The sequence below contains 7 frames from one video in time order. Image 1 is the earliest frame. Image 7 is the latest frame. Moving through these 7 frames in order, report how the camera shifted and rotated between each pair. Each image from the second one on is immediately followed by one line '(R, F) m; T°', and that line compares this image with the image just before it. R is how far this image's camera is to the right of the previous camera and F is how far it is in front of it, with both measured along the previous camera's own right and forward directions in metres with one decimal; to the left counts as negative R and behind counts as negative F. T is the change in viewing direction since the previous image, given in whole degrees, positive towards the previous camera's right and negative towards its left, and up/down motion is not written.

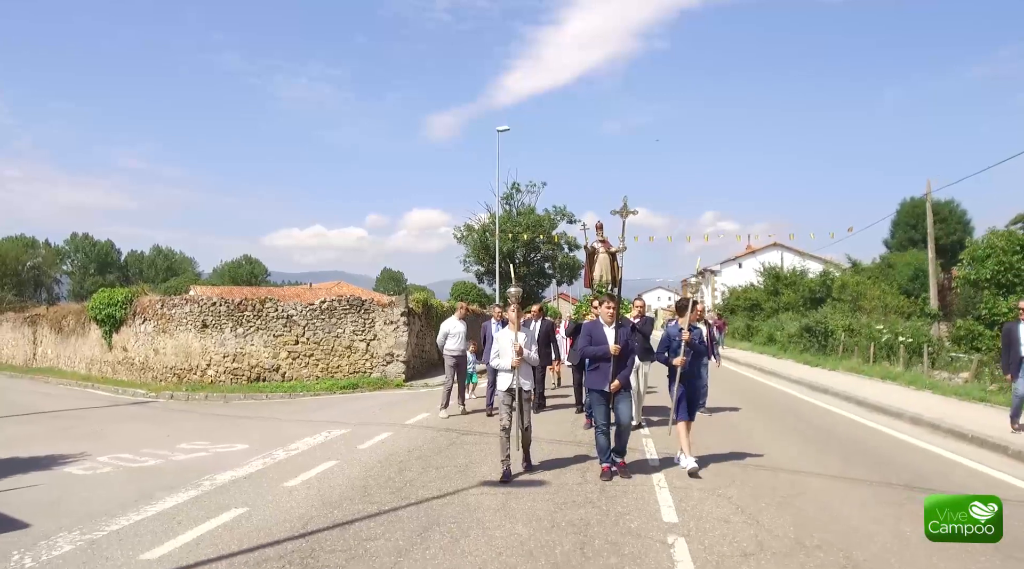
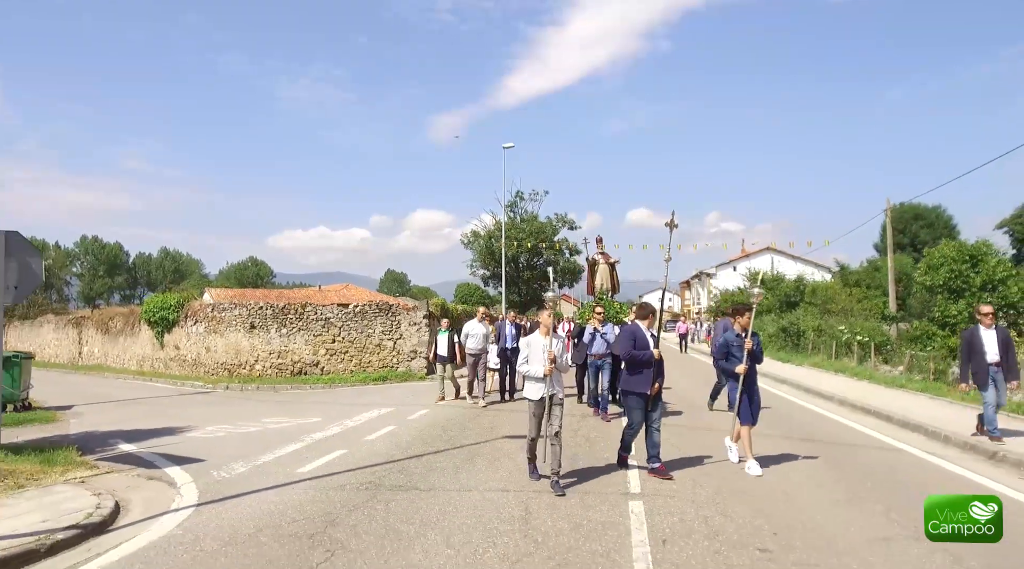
(-0.1, -3.0) m; 0°
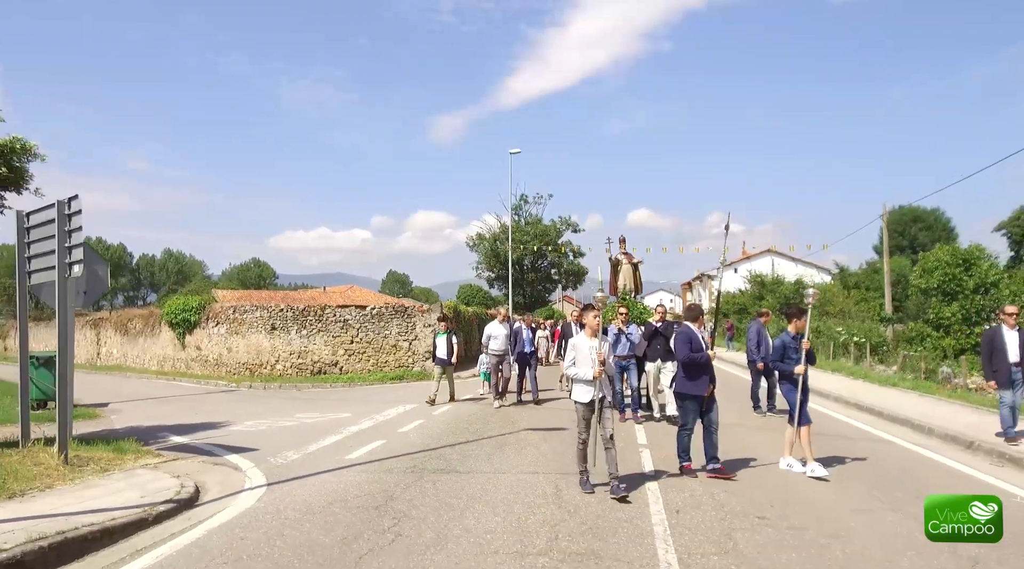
(-0.3, -1.0) m; 0°
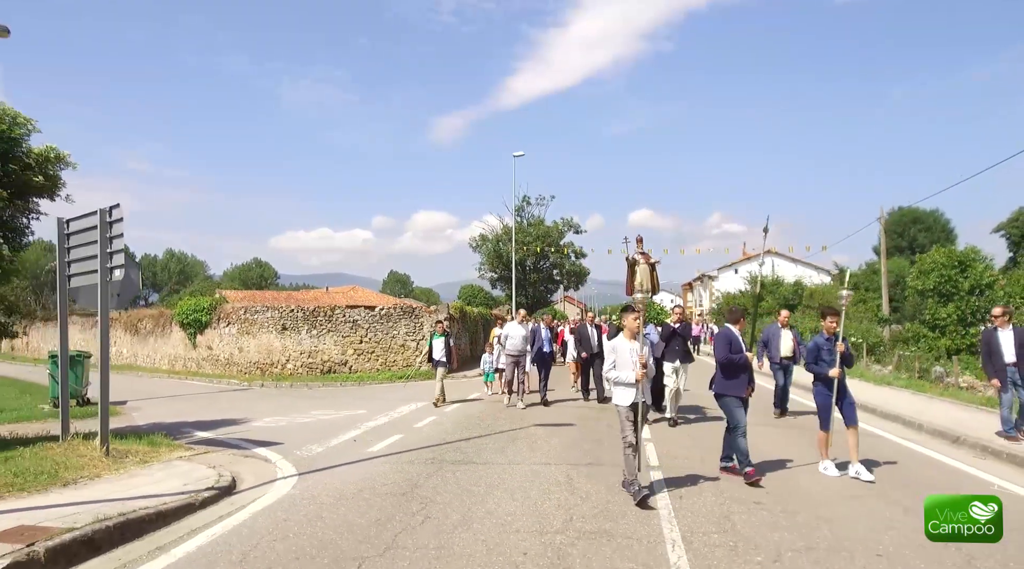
(-0.1, -0.6) m; 0°
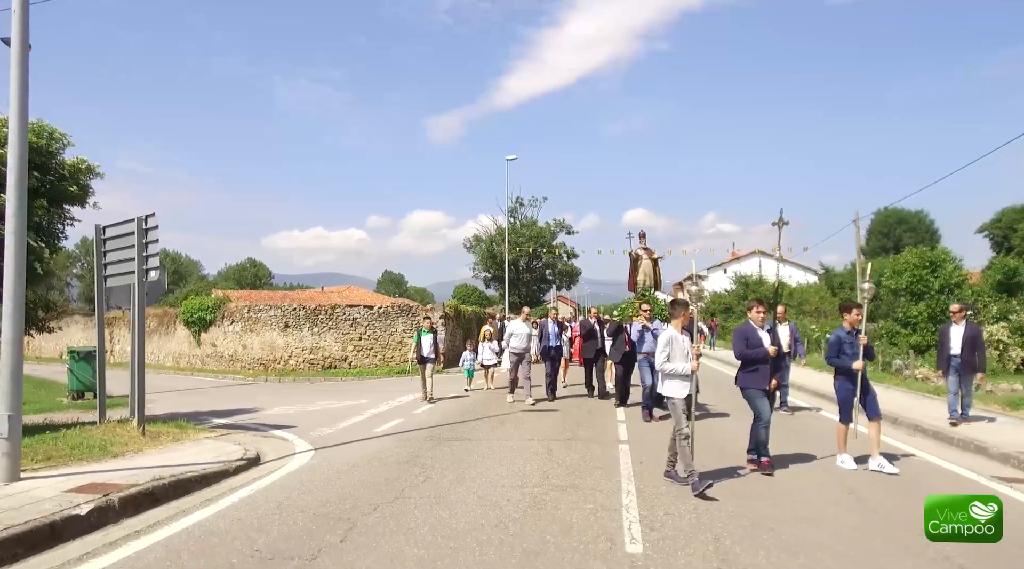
(+0.1, -1.2) m; 0°
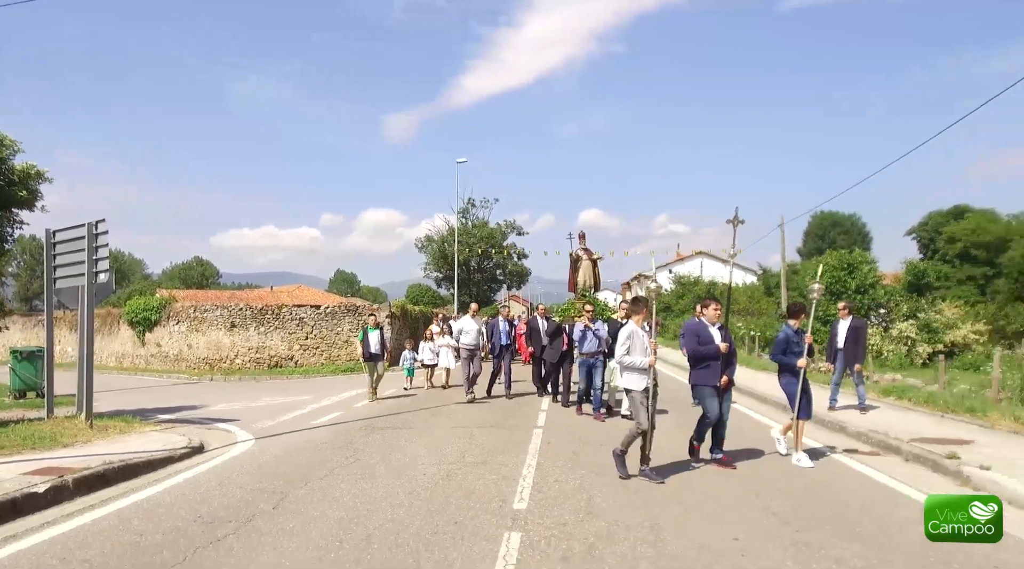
(+0.3, -0.9) m; +3°
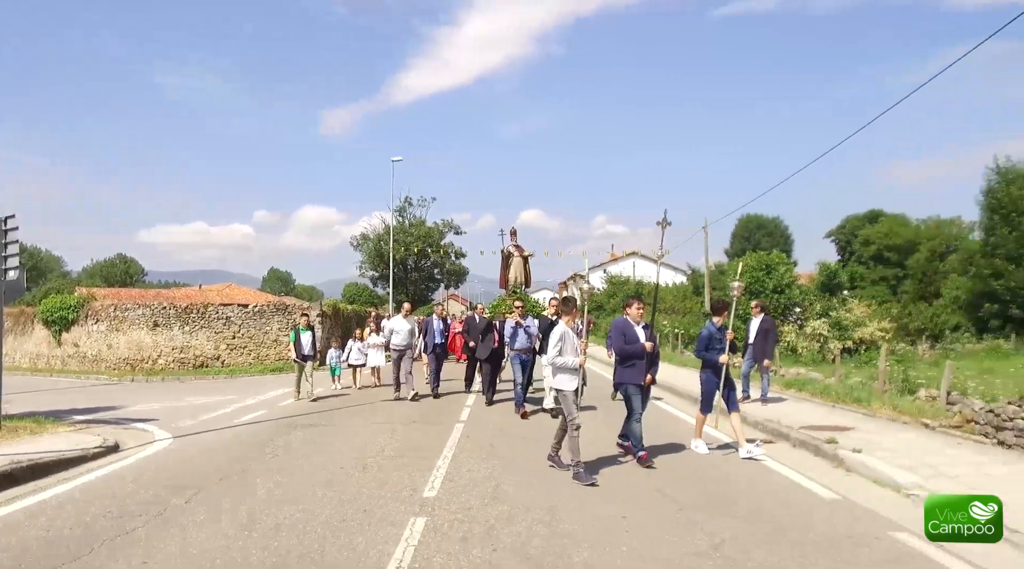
(+0.2, -0.3) m; +5°
